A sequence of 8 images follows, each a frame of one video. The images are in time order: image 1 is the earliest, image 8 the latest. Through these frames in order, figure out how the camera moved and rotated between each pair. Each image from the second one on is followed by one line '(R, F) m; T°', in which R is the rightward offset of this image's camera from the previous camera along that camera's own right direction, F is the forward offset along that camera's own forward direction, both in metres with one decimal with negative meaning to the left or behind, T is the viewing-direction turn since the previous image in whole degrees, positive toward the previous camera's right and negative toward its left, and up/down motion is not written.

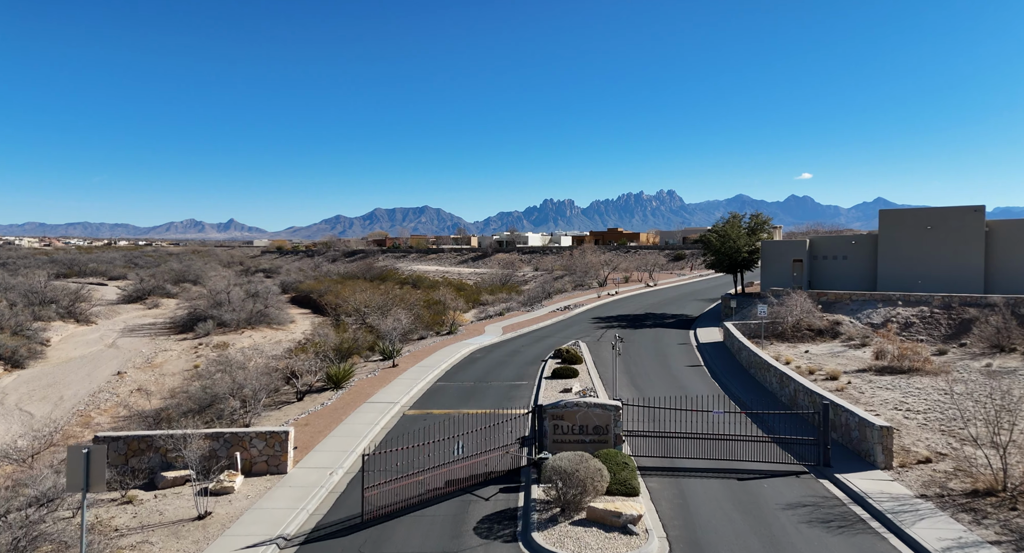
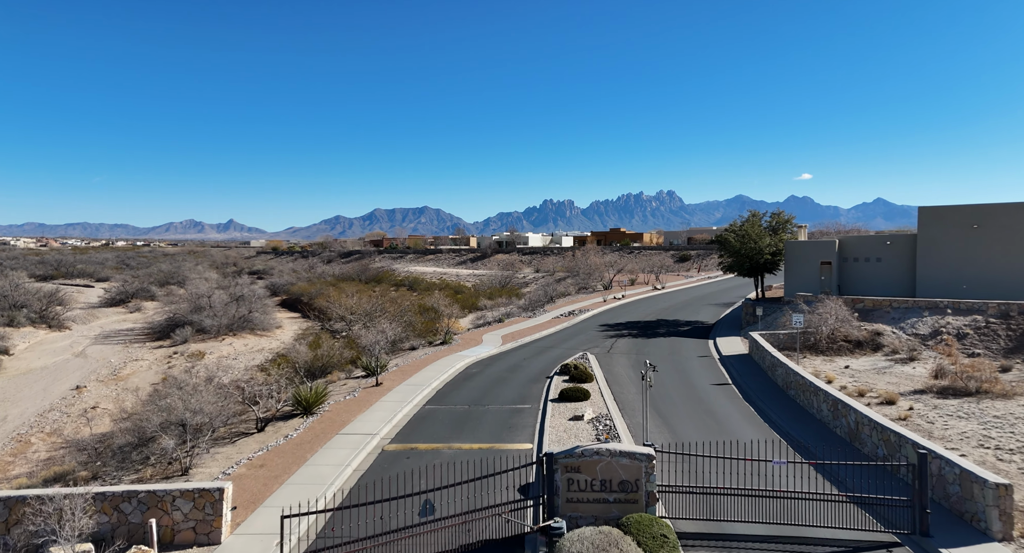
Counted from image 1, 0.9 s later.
(0.0, +2.8) m; 0°
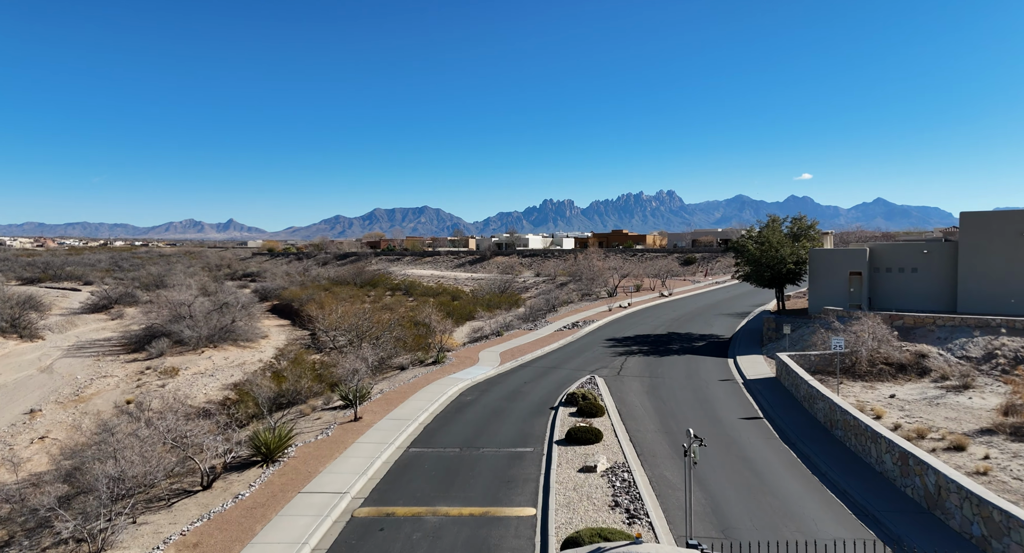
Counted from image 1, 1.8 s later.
(0.0, +2.5) m; 0°
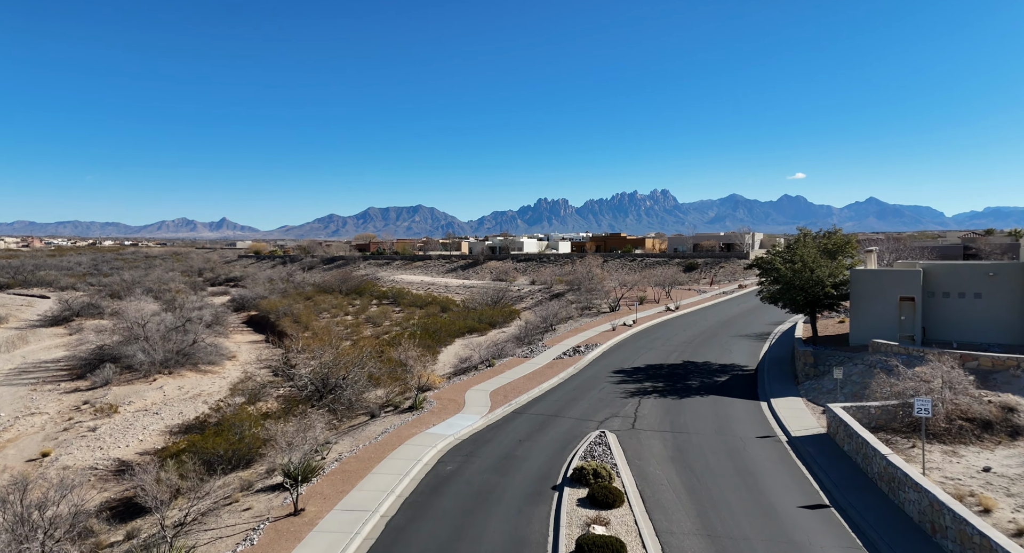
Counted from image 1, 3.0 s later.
(+0.1, +3.9) m; 0°
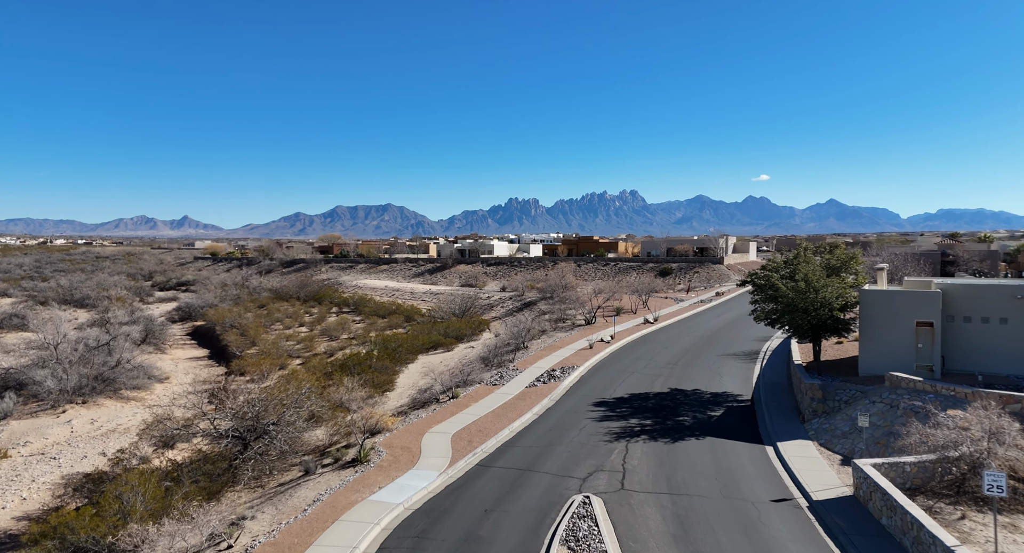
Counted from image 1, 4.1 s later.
(+0.2, +3.3) m; +3°
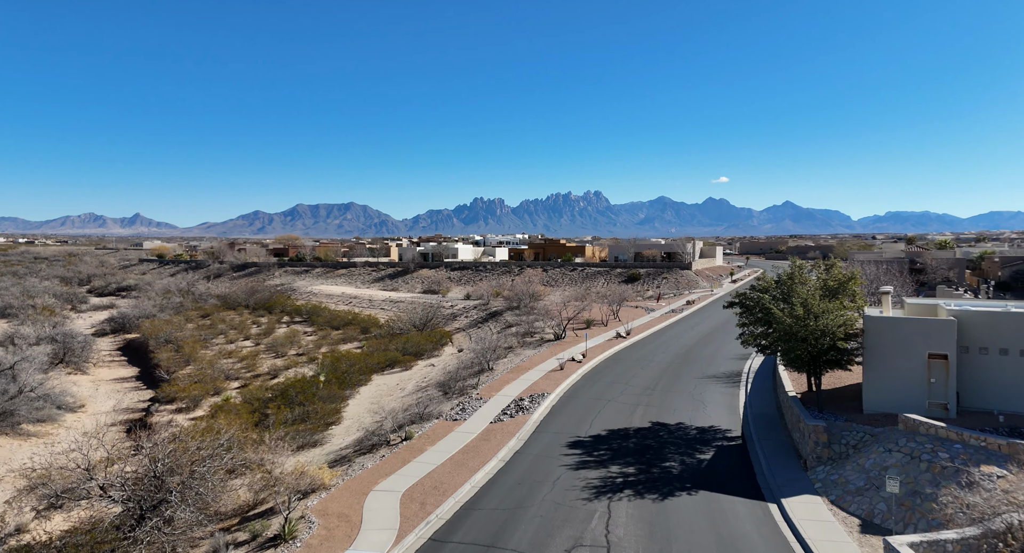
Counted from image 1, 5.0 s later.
(+0.1, +2.9) m; +3°
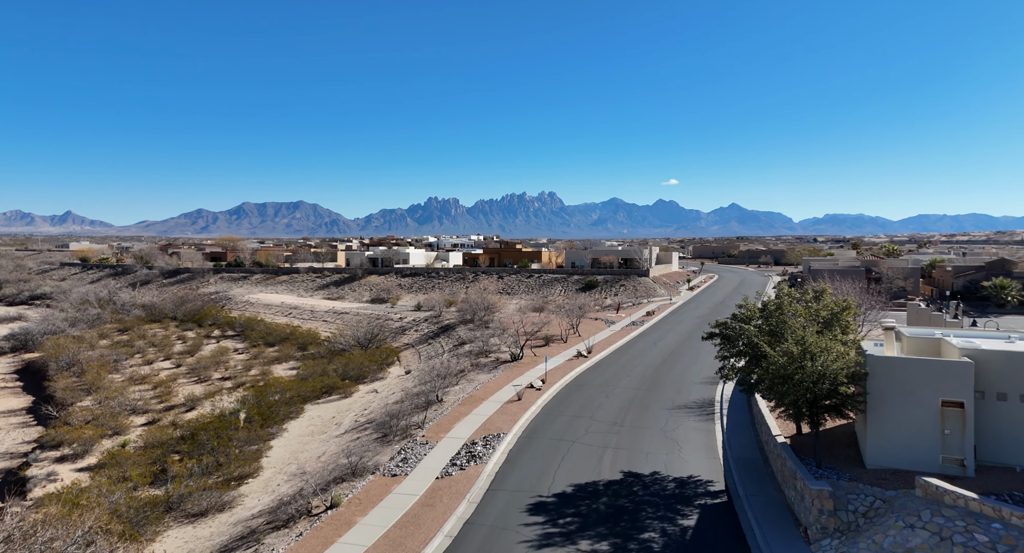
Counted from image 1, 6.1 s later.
(+0.1, +3.2) m; +4°
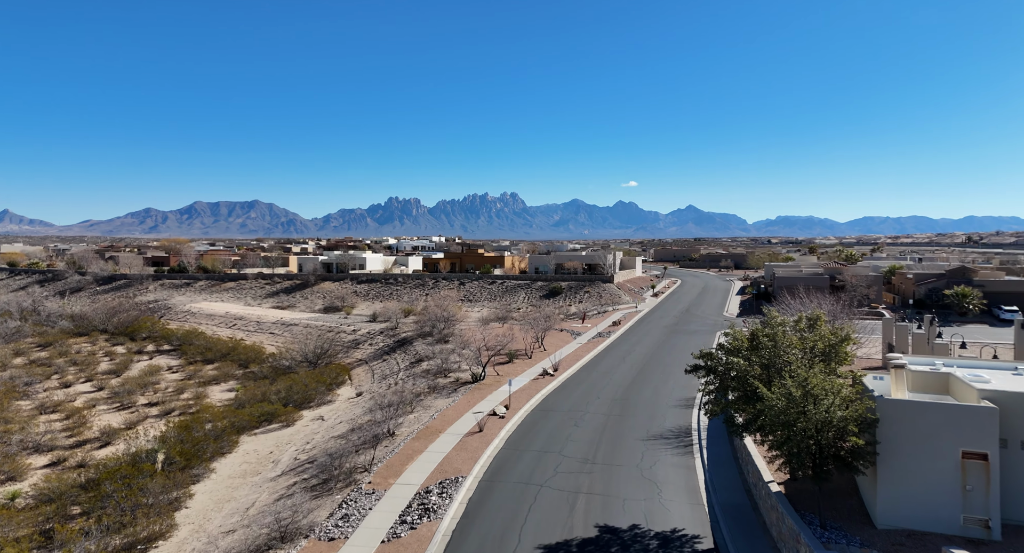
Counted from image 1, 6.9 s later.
(+0.1, +2.6) m; +4°
